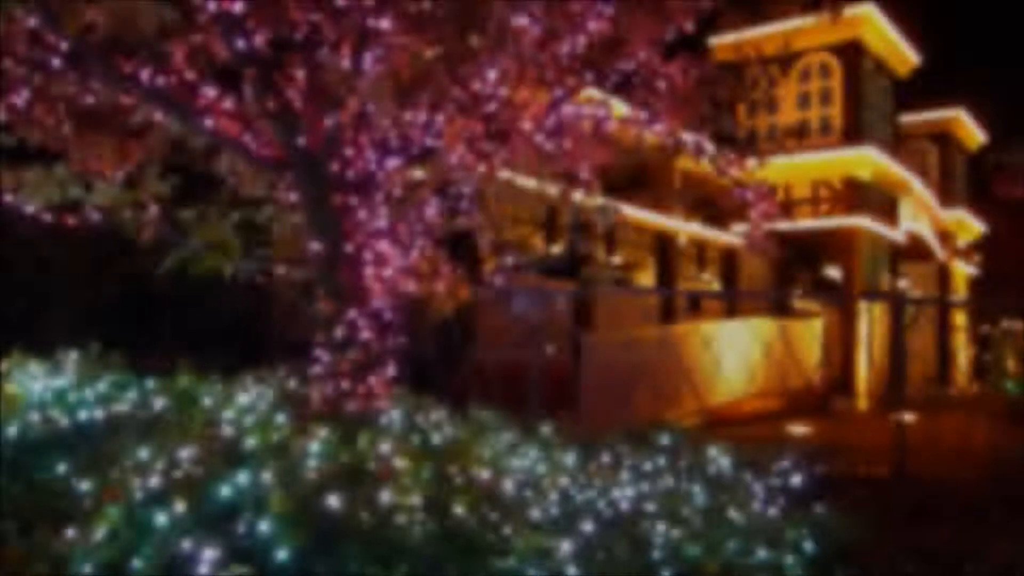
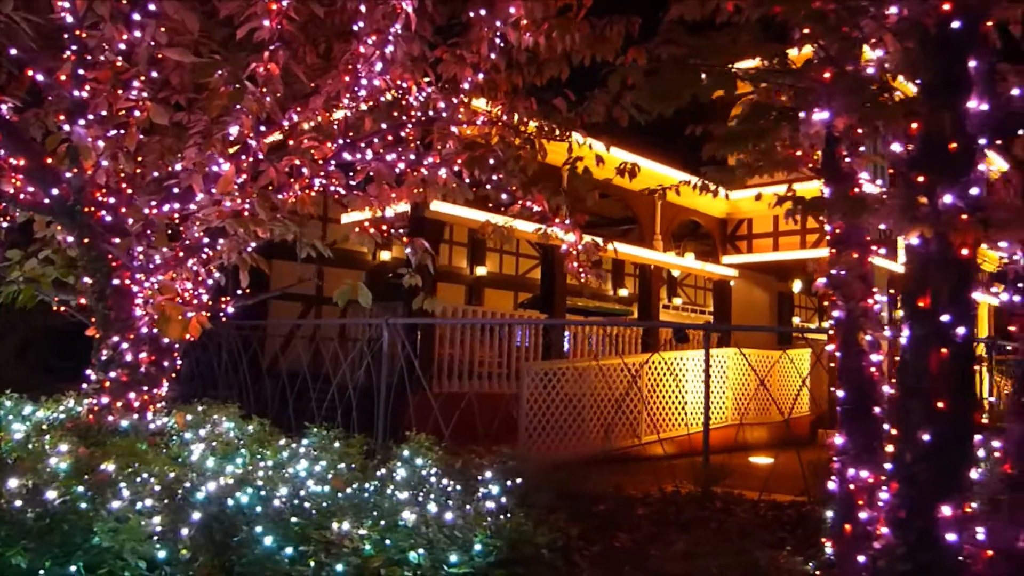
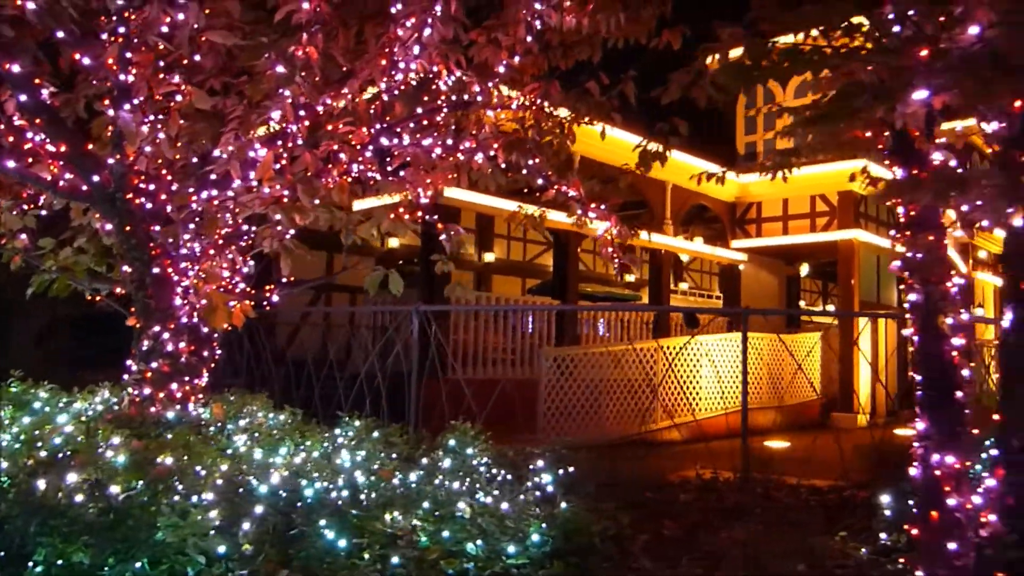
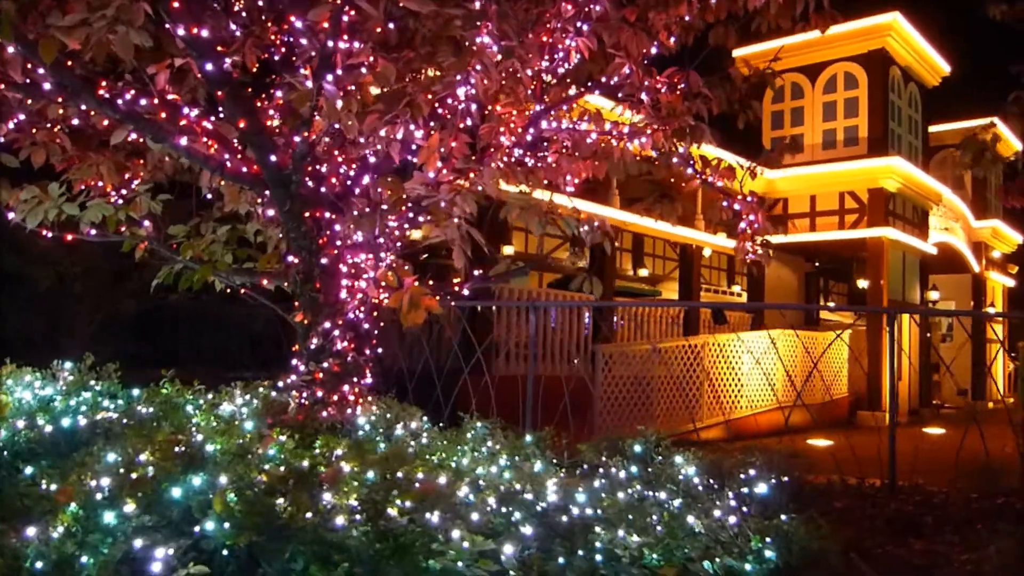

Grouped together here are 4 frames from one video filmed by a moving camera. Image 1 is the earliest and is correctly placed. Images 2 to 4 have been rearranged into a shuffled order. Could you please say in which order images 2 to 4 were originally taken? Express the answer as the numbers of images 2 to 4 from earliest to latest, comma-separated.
4, 3, 2
